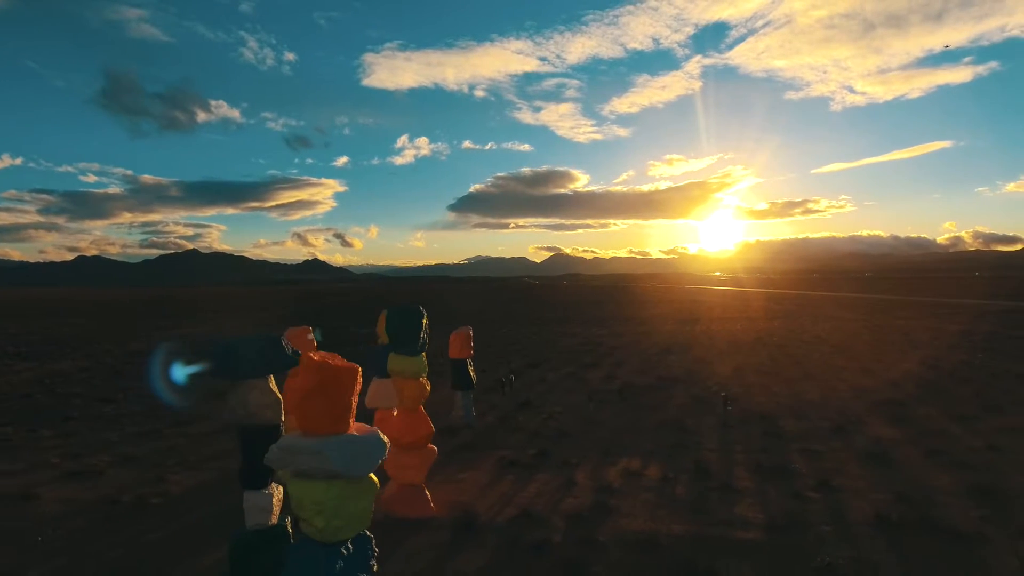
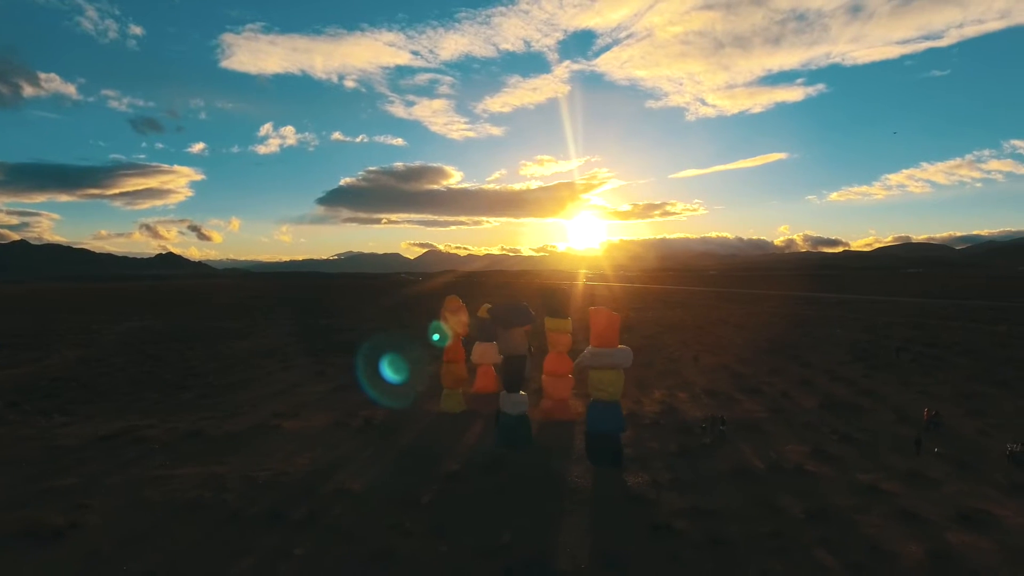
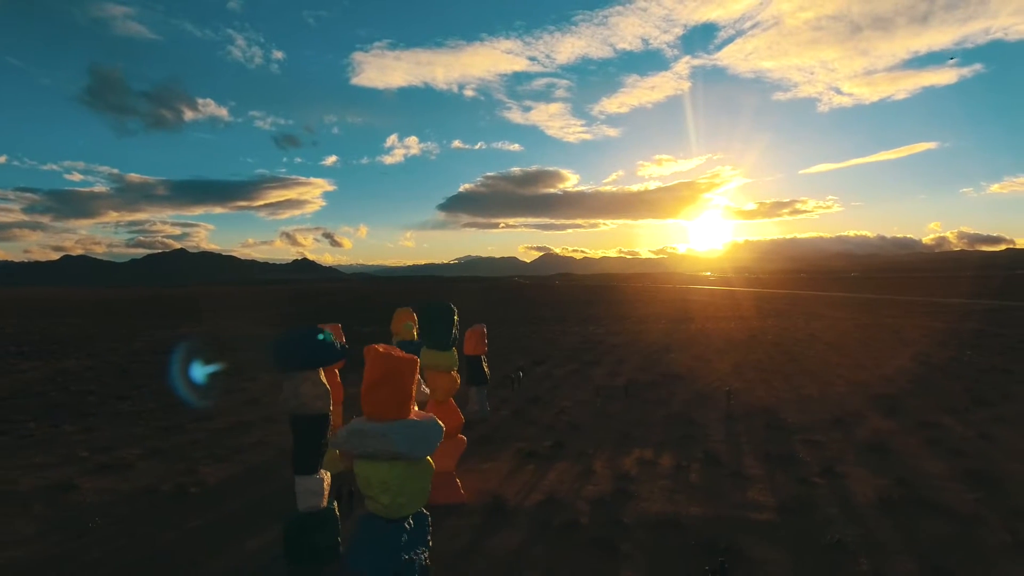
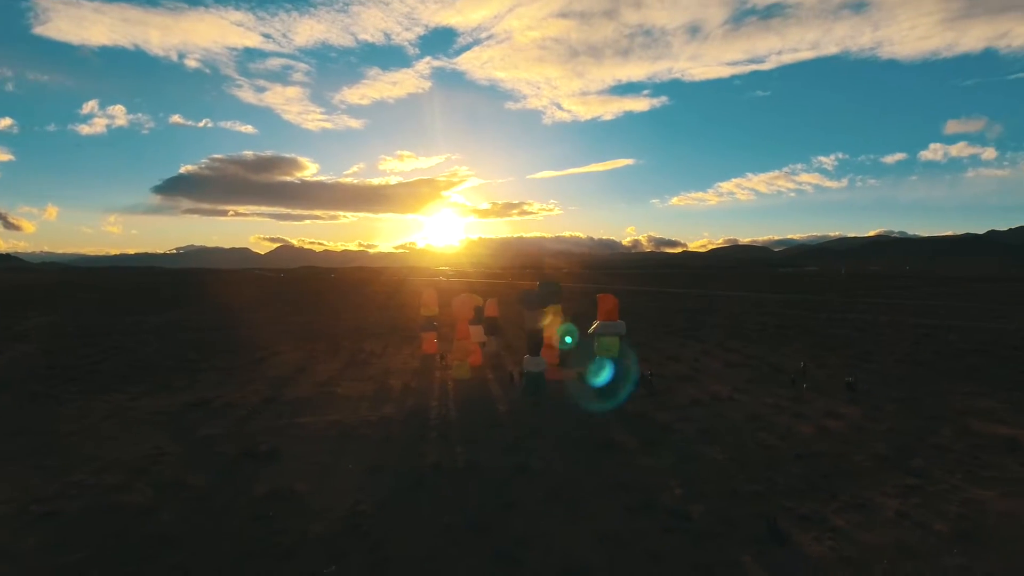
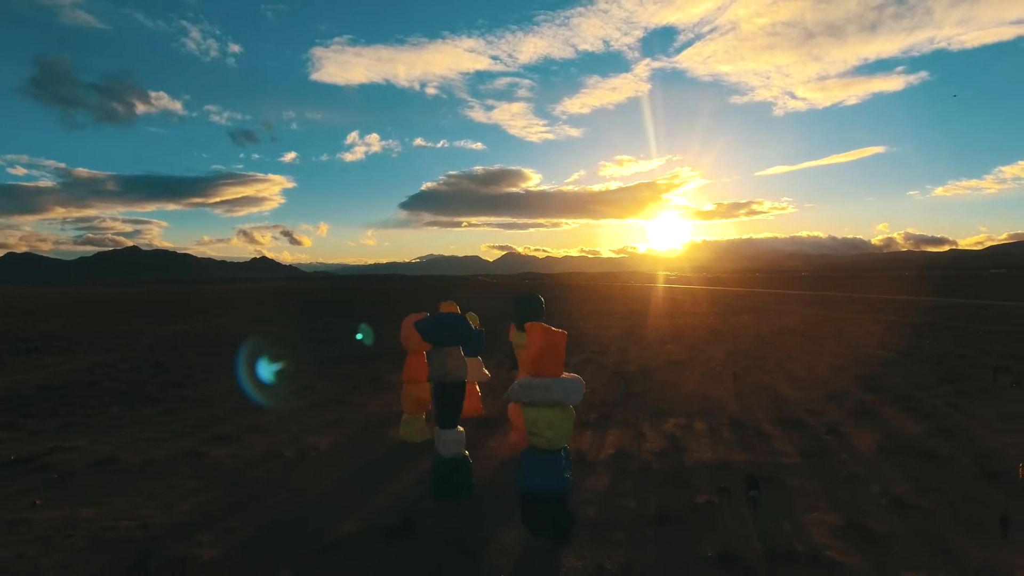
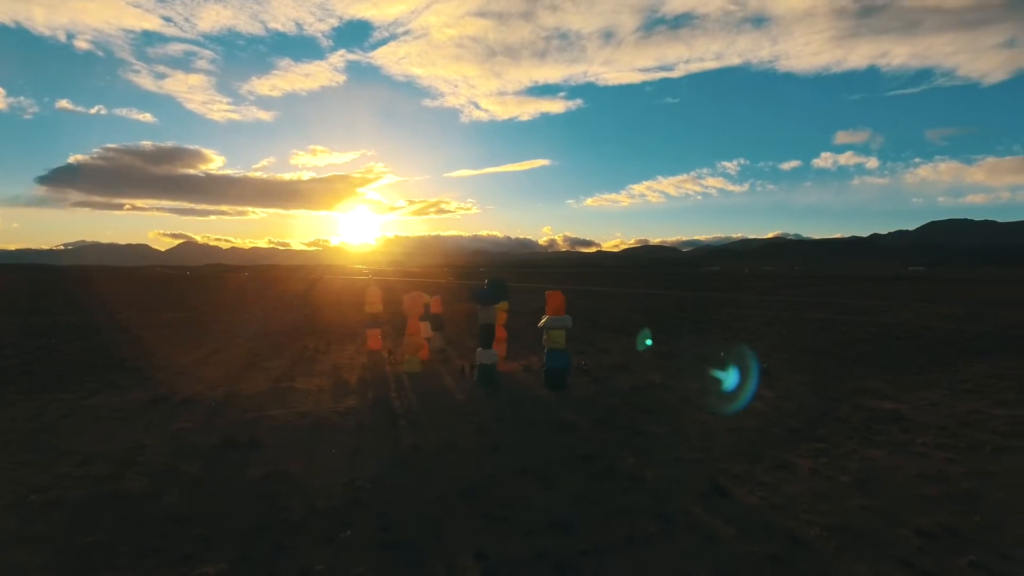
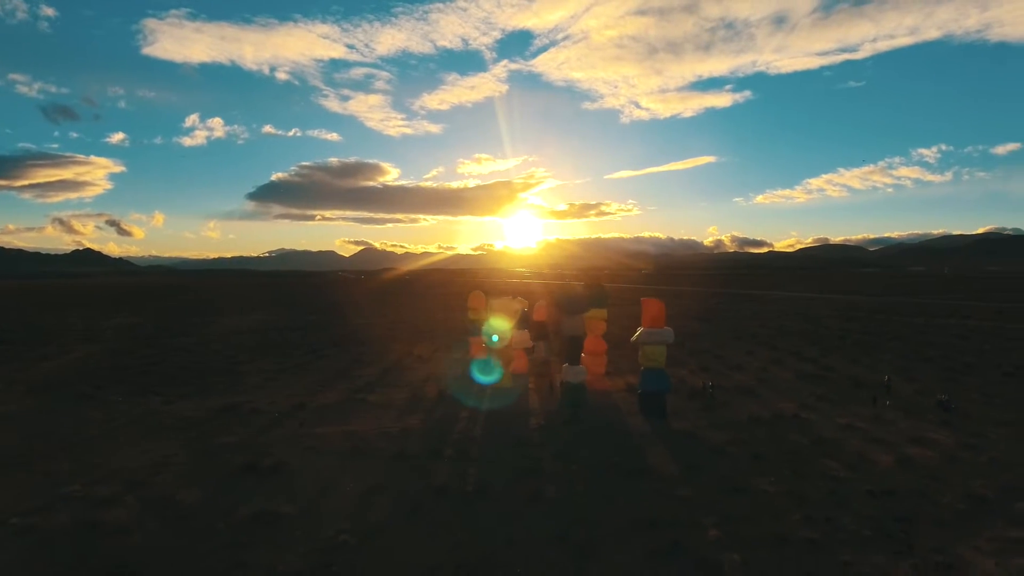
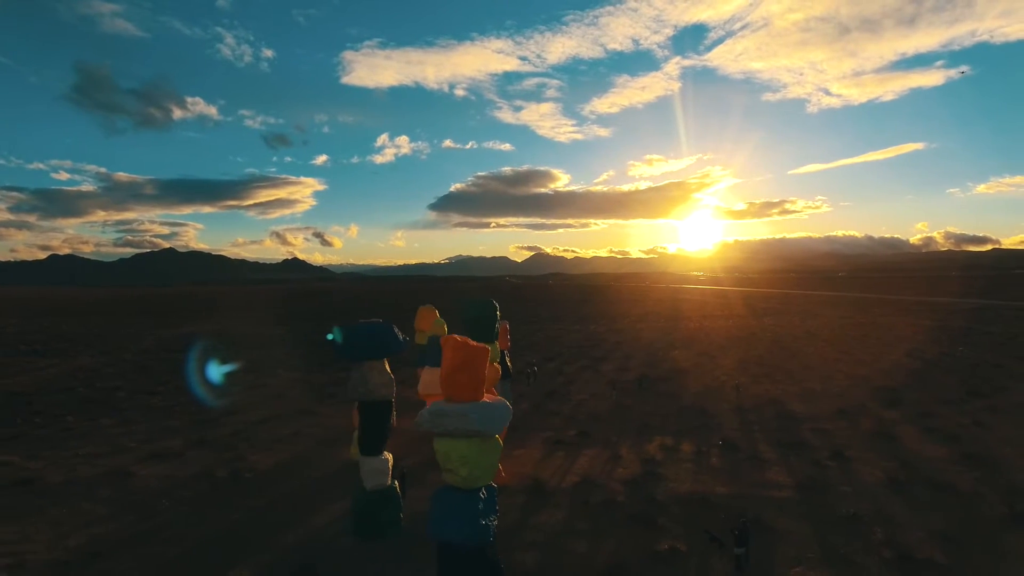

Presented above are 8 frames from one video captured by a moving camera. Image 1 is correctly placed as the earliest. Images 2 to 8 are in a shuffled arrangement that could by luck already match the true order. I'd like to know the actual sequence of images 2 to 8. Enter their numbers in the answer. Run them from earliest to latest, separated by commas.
3, 8, 5, 2, 7, 4, 6
